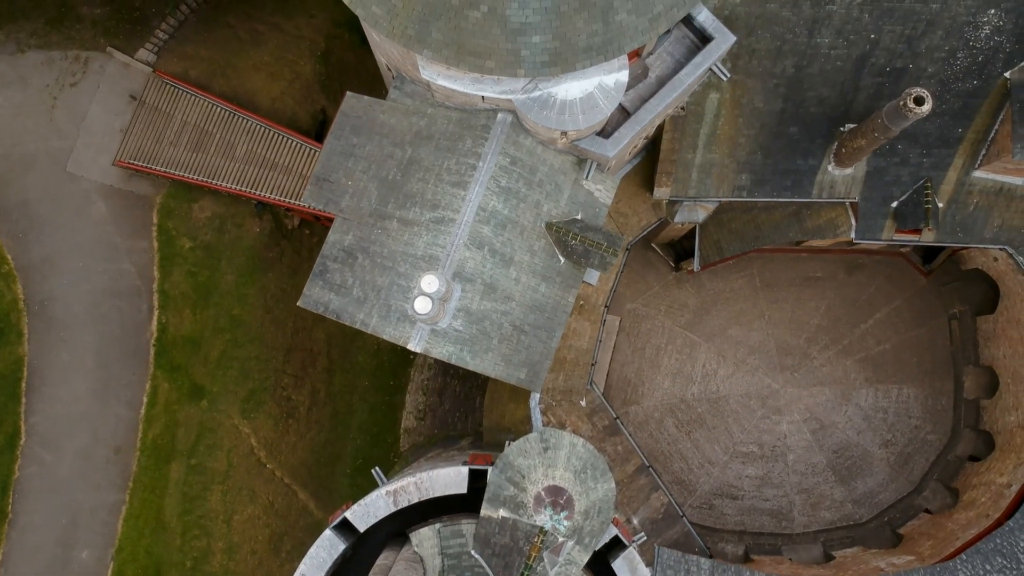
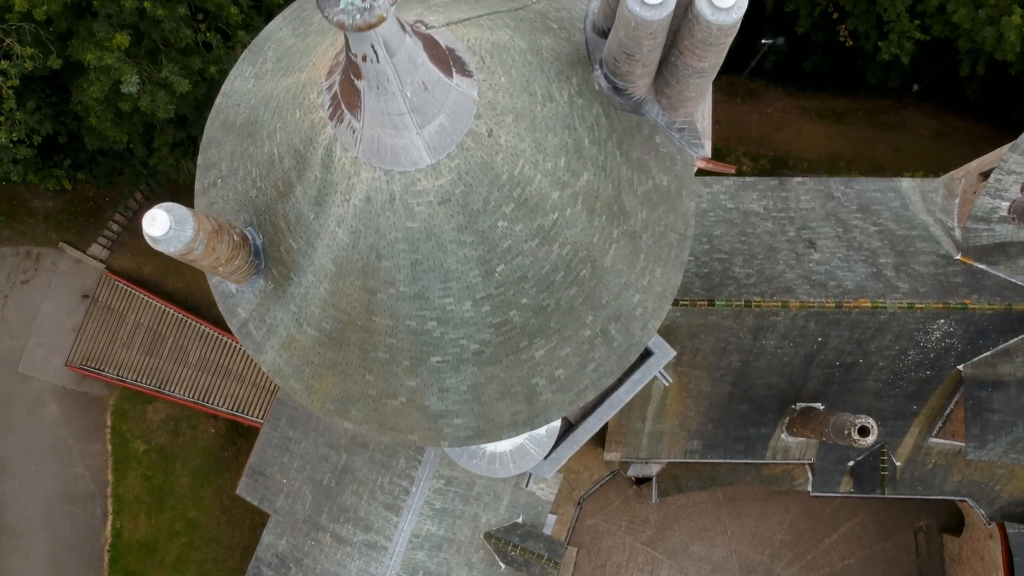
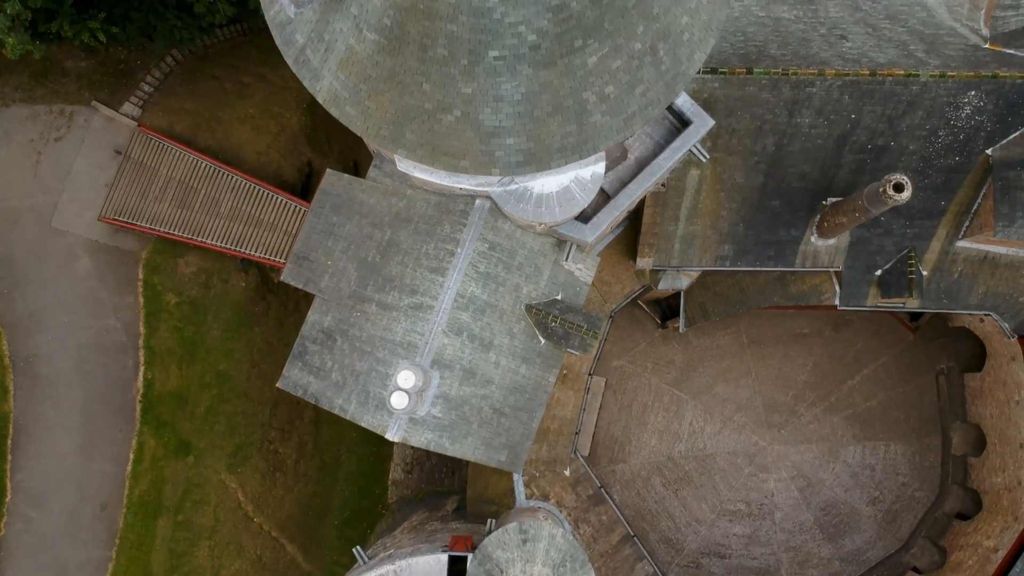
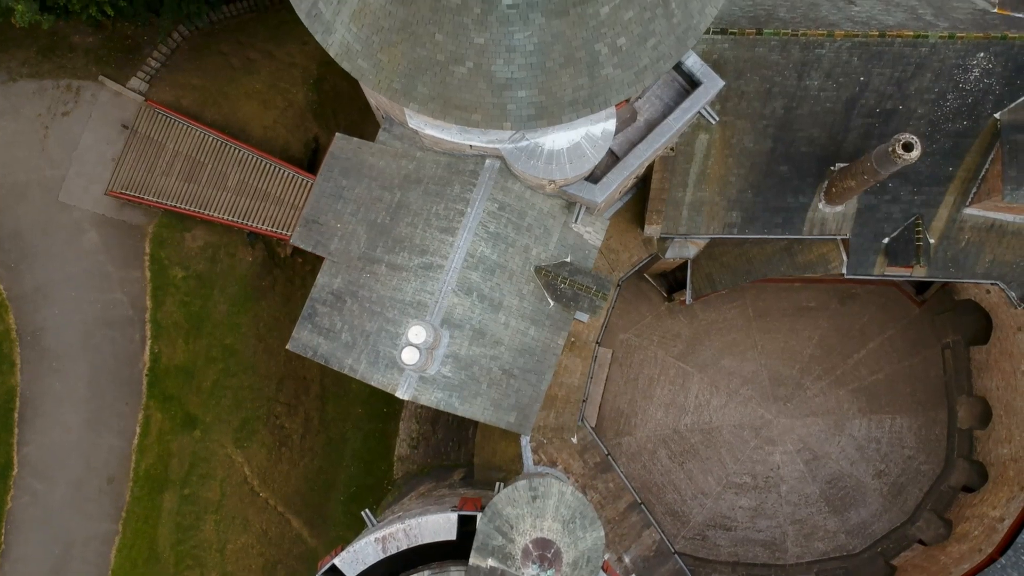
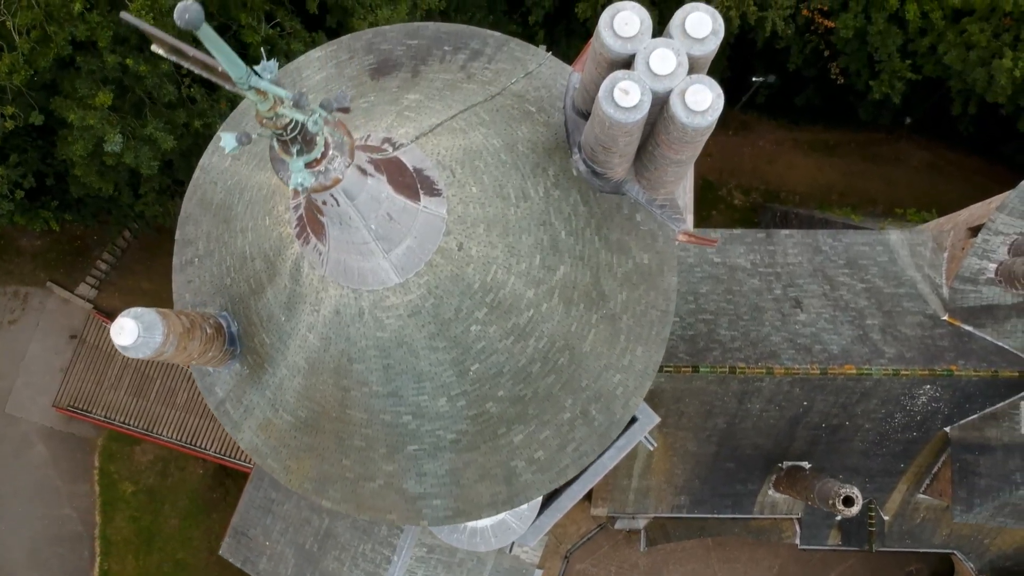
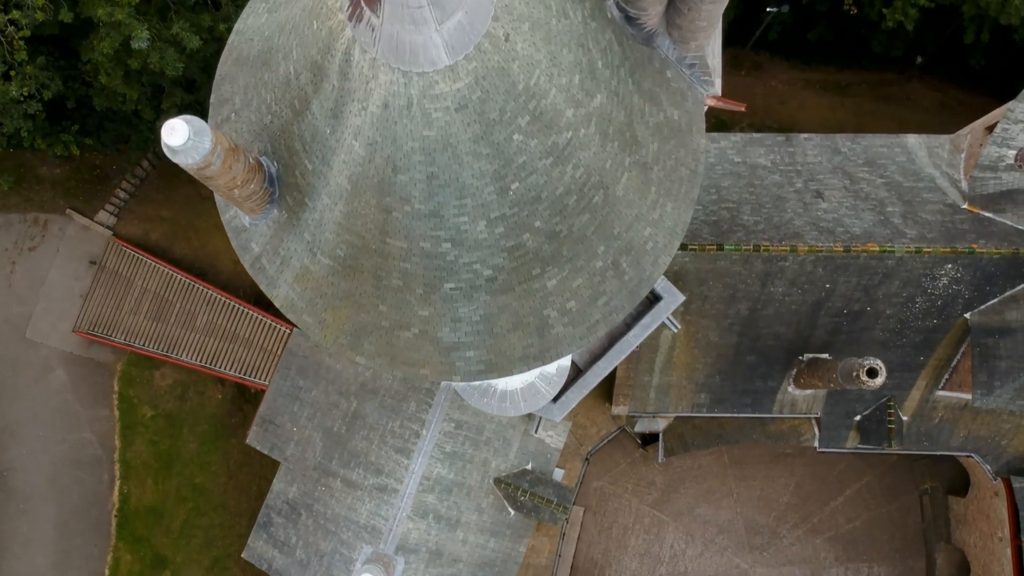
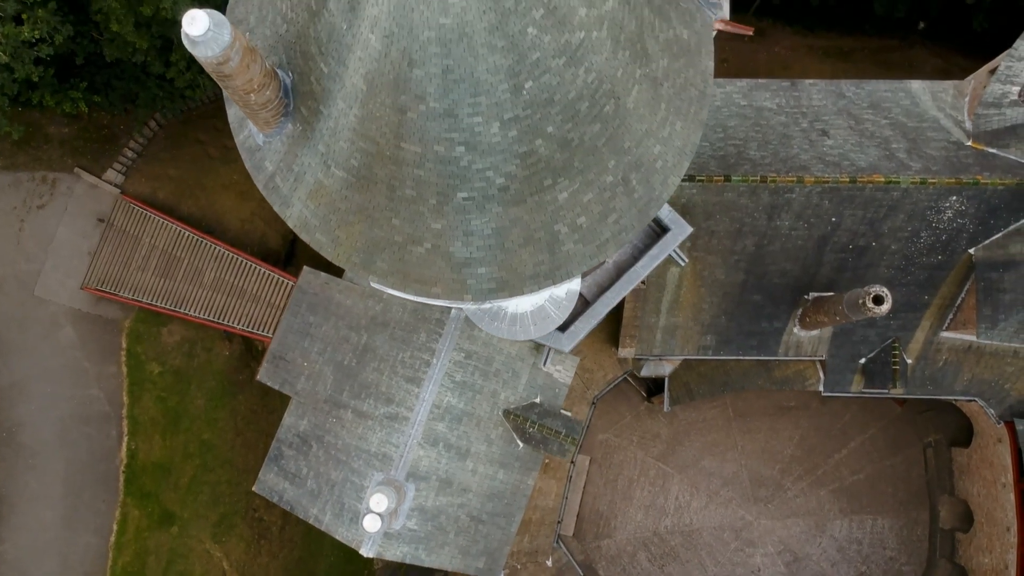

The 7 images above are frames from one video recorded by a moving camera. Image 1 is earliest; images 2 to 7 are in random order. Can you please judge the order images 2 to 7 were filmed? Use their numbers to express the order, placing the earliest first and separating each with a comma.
4, 3, 7, 6, 2, 5
